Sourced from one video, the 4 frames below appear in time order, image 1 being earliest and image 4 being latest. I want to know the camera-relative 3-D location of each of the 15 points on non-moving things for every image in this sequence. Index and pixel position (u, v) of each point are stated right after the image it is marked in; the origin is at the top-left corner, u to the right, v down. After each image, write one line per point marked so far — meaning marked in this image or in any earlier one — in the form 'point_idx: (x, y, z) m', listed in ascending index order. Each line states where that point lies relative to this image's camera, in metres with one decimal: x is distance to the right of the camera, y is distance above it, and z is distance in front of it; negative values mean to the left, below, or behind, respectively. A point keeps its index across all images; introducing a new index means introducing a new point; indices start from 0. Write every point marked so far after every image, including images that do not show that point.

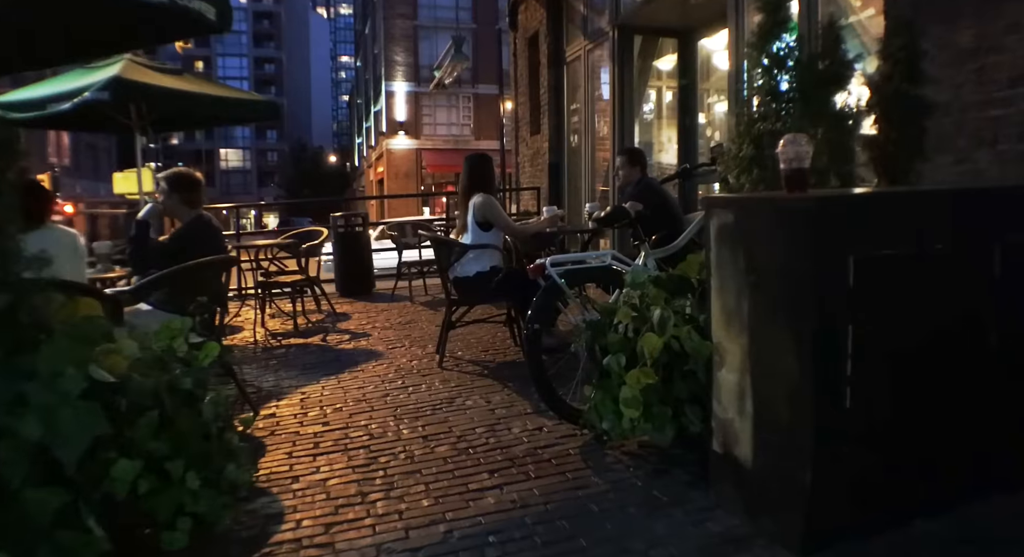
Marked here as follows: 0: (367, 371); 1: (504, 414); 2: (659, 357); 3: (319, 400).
0: (-1.0, -0.6, +4.9) m
1: (0.0, -0.7, +3.7) m
2: (+0.6, -0.3, +2.7) m
3: (-1.2, -0.7, +4.3) m
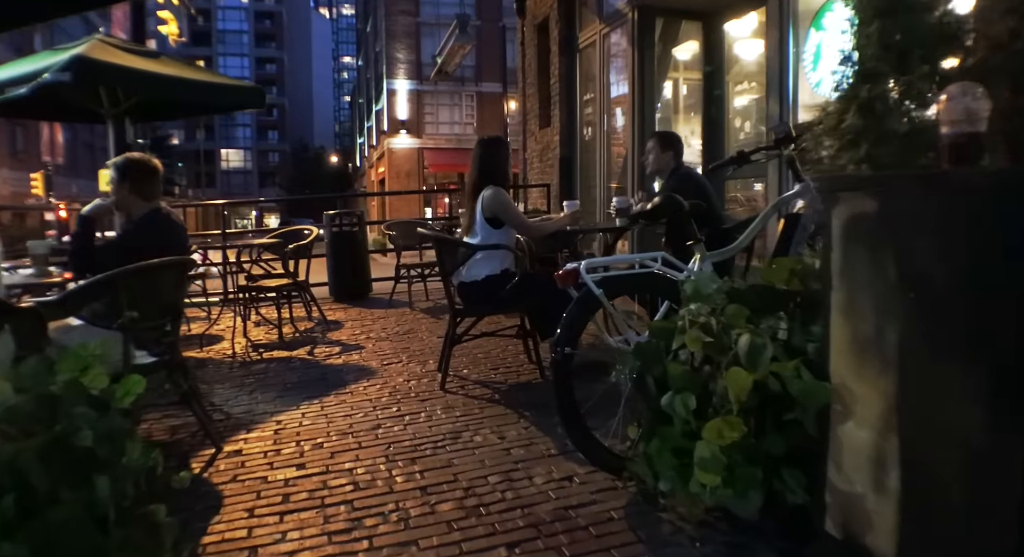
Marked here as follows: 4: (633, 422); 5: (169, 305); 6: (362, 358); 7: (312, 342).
0: (-0.9, -0.7, +4.2) m
1: (0.0, -0.8, +3.0) m
2: (+0.6, -0.3, +1.9) m
3: (-1.1, -0.8, +3.6) m
4: (+0.4, -0.5, +2.6) m
5: (-1.6, -0.1, +3.4) m
6: (-1.1, -0.6, +5.1) m
7: (-1.7, -0.5, +5.9) m
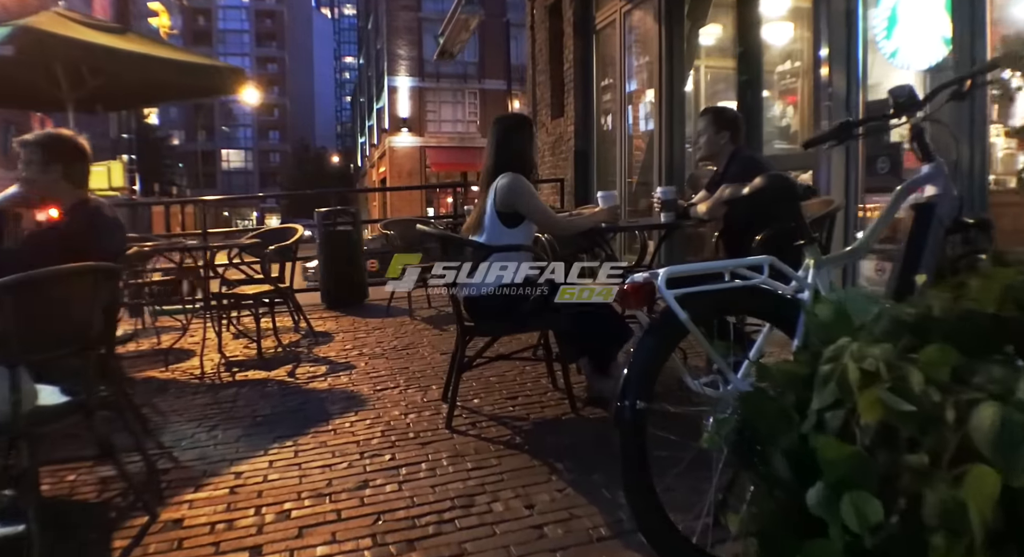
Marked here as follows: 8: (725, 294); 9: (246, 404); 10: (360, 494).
0: (-0.8, -0.7, +3.3) m
1: (+0.2, -0.8, +2.1) m
2: (+0.7, -0.4, +1.1) m
3: (-1.0, -0.8, +2.7) m
4: (+0.6, -0.6, +1.8) m
5: (-1.5, -0.2, +2.6) m
6: (-1.0, -0.6, +4.3) m
7: (-1.6, -0.6, +5.1) m
8: (+0.6, 0.0, +1.9) m
9: (-1.5, -0.7, +4.0) m
10: (-0.6, -0.8, +2.6) m
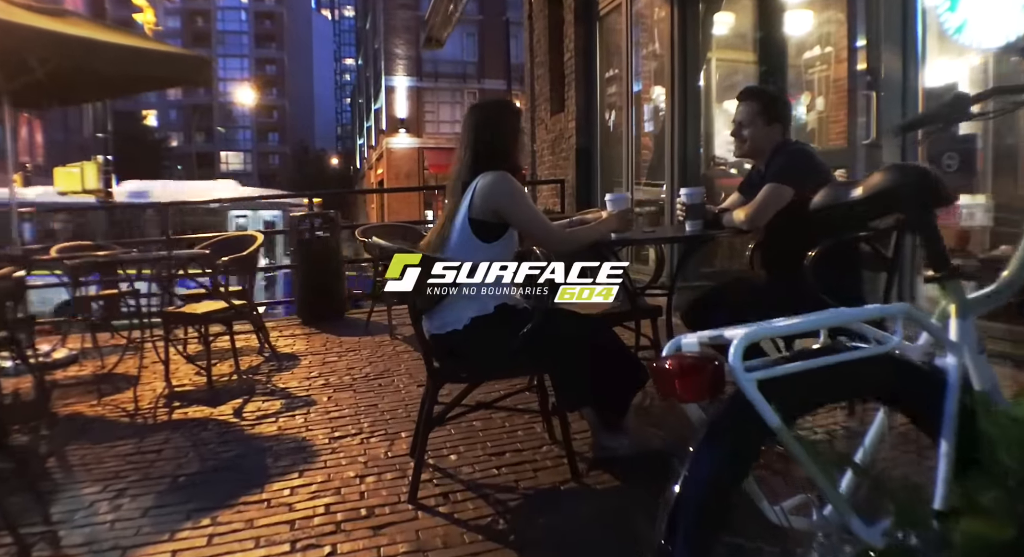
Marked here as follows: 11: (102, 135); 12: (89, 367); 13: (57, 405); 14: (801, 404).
0: (-0.9, -0.8, +2.6) m
1: (+0.1, -0.9, +1.4) m
2: (+0.7, -0.5, +0.3) m
3: (-1.0, -0.9, +2.0) m
4: (+0.5, -0.7, +1.0) m
5: (-1.6, -0.3, +1.8) m
6: (-1.0, -0.7, +3.6) m
7: (-1.6, -0.7, +4.3) m
8: (+0.5, -0.1, +1.1) m
9: (-1.5, -0.8, +3.3) m
10: (-0.6, -0.9, +1.9) m
11: (-6.6, +2.3, +11.4) m
12: (-3.2, -0.7, +5.3) m
13: (-2.7, -0.8, +4.3) m
14: (+0.4, -0.2, +1.1) m
